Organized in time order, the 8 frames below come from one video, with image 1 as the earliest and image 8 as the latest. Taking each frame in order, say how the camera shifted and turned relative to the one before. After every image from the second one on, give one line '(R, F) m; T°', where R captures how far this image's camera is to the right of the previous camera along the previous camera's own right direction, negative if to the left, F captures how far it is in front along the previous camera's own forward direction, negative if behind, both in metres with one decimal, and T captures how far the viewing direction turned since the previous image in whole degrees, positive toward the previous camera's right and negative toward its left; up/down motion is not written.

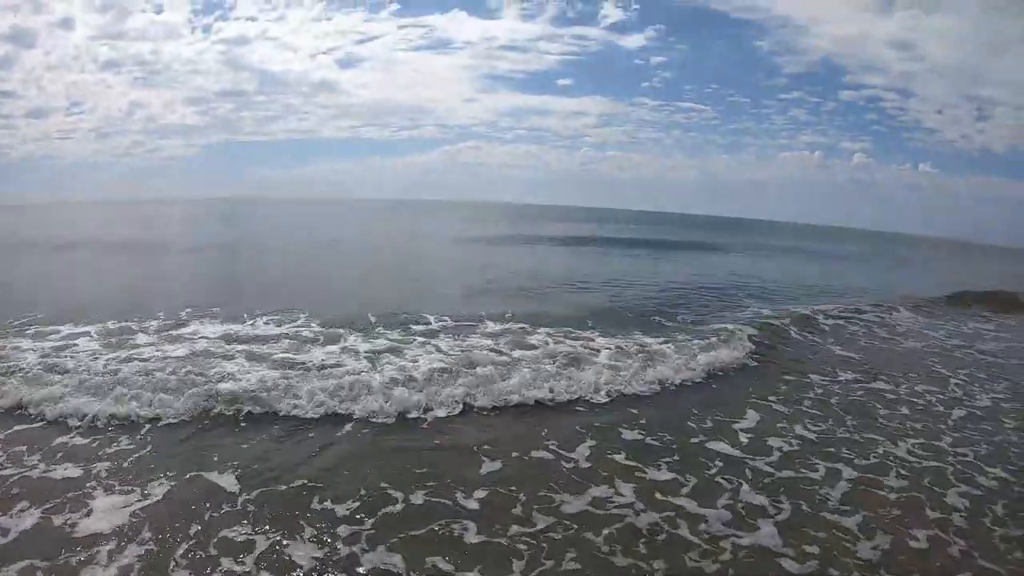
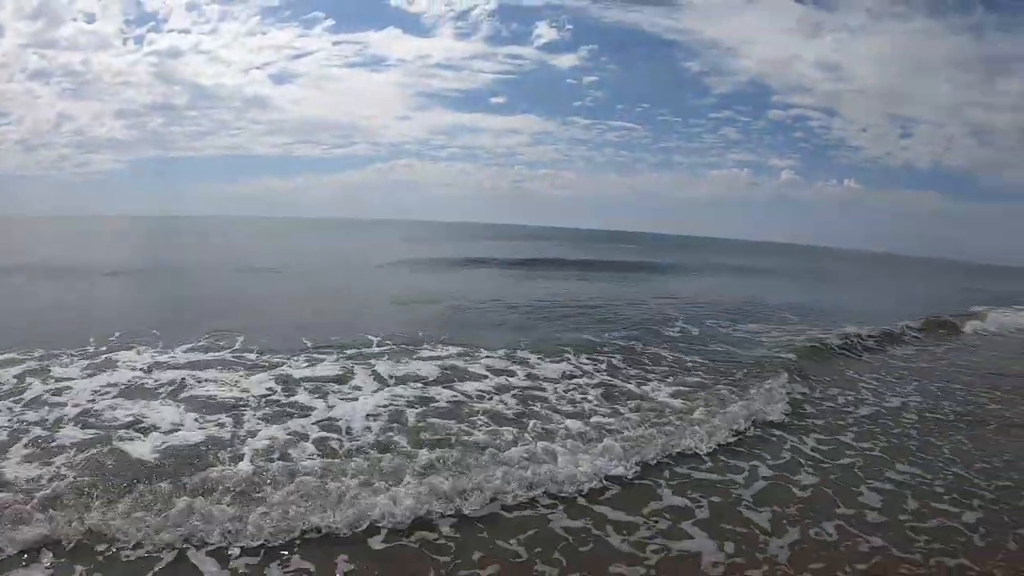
(+0.1, 0.0) m; +6°
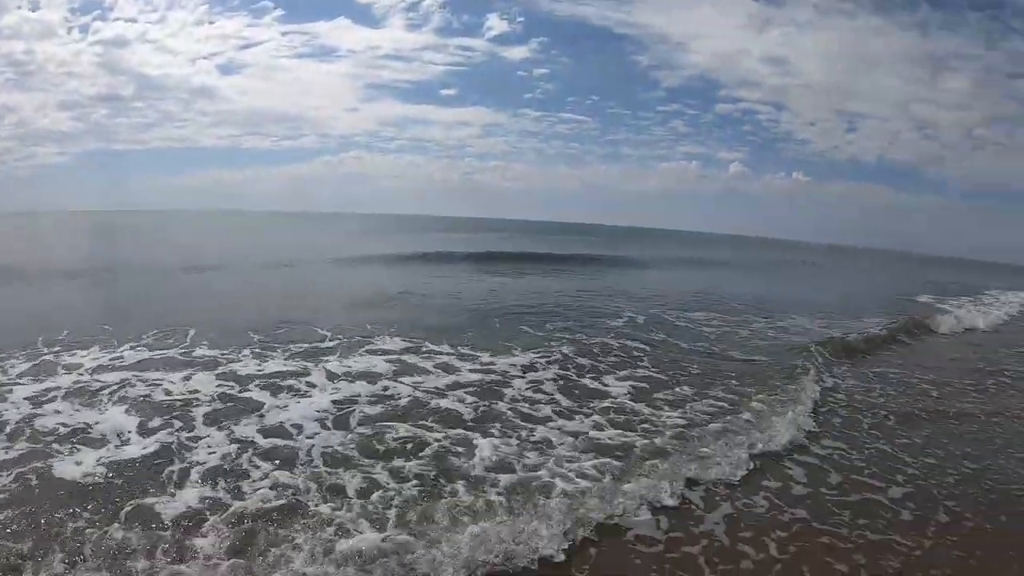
(+0.1, 0.0) m; +4°
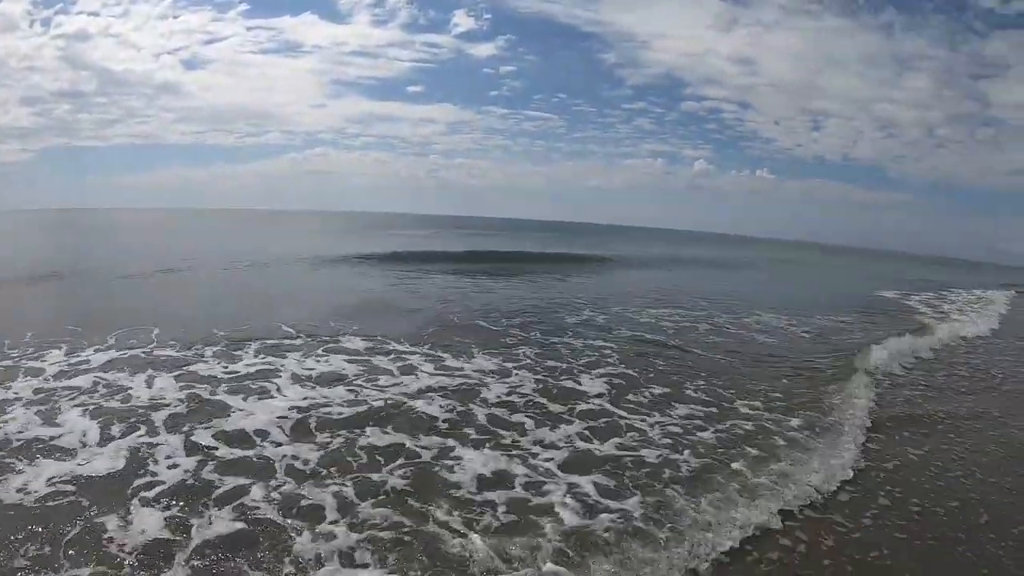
(-0.8, -1.1) m; +3°
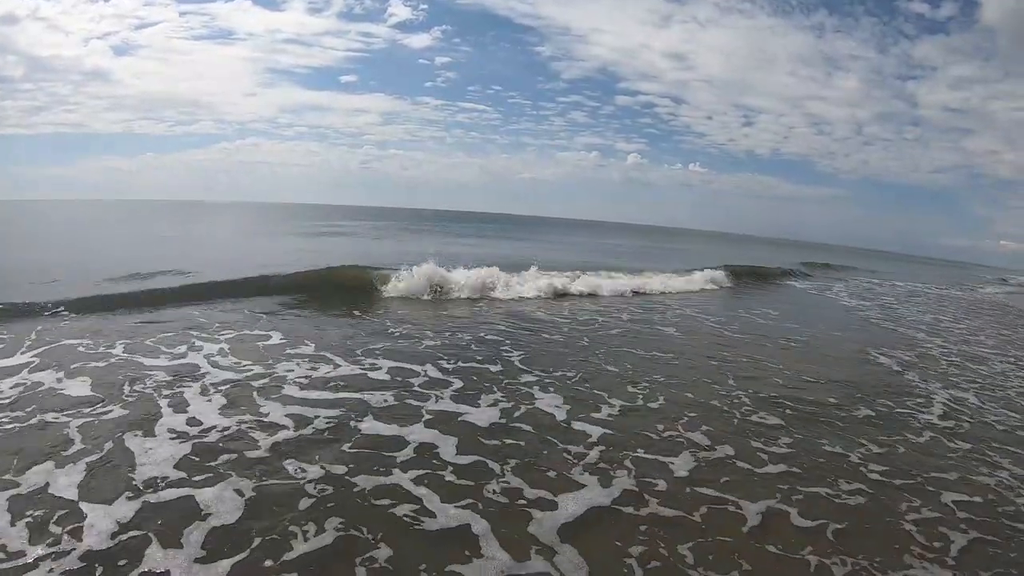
(-0.7, -0.7) m; +6°
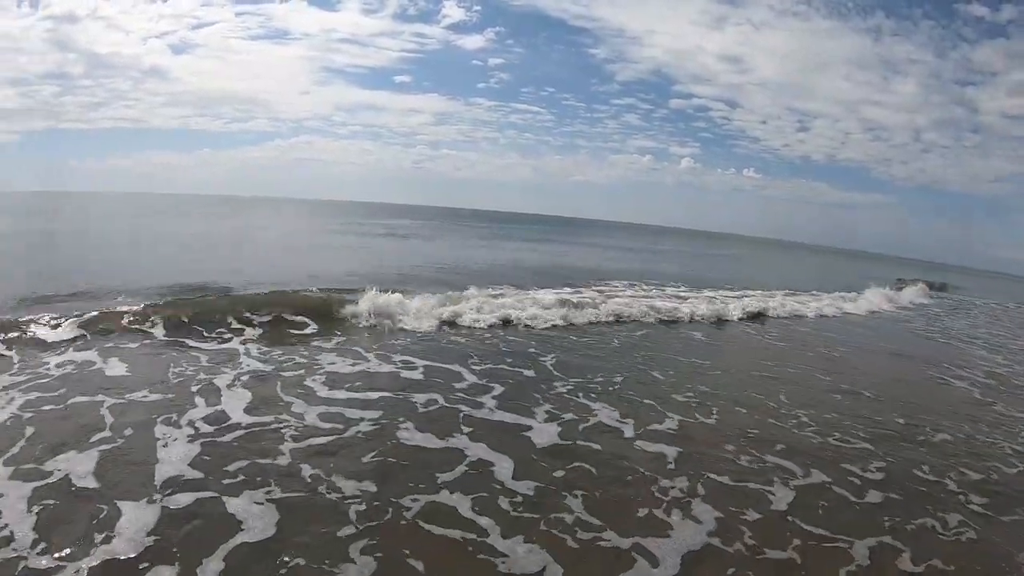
(+0.4, +0.9) m; -4°
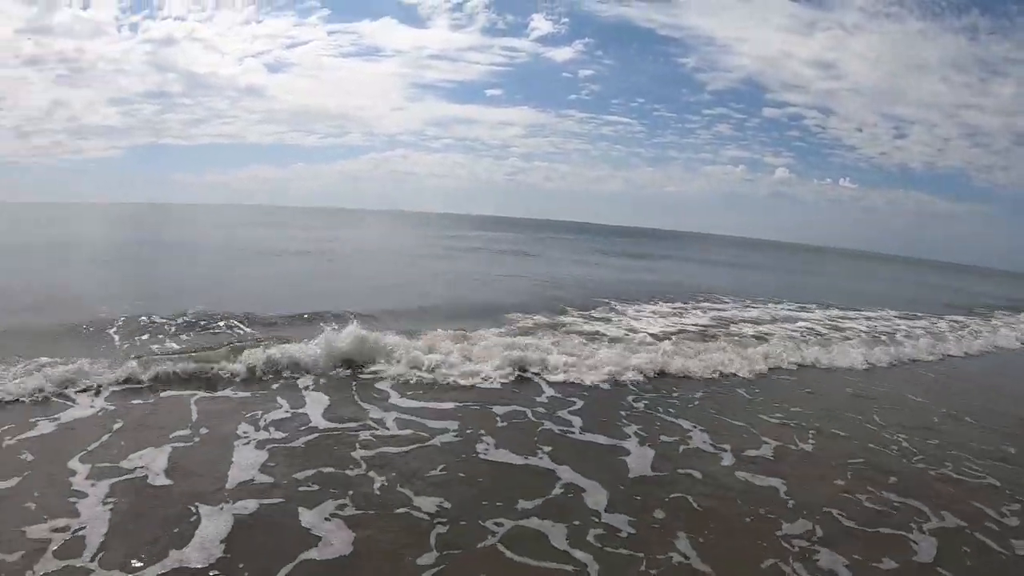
(+0.4, +1.7) m; -8°
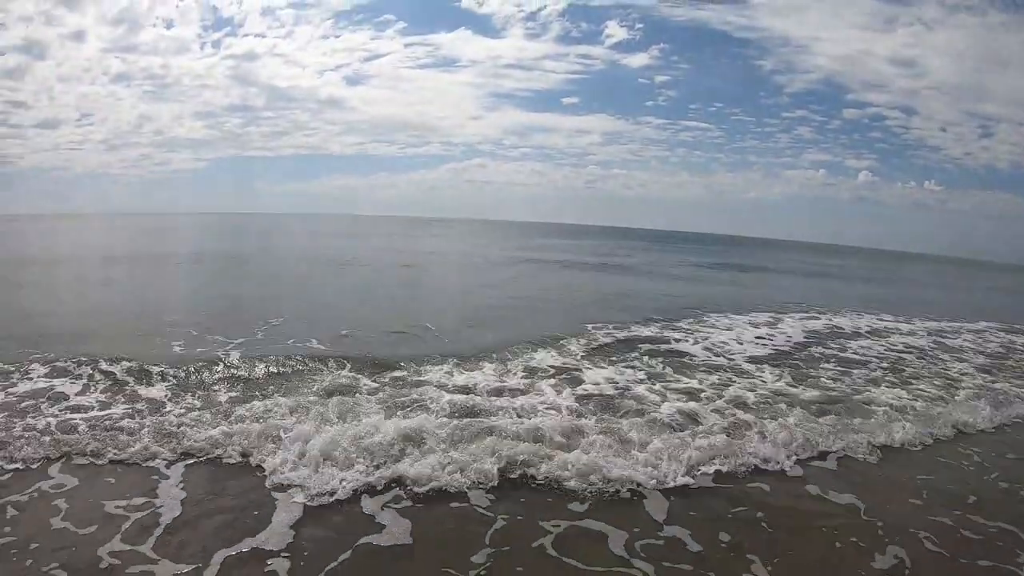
(+0.2, +1.0) m; -7°
